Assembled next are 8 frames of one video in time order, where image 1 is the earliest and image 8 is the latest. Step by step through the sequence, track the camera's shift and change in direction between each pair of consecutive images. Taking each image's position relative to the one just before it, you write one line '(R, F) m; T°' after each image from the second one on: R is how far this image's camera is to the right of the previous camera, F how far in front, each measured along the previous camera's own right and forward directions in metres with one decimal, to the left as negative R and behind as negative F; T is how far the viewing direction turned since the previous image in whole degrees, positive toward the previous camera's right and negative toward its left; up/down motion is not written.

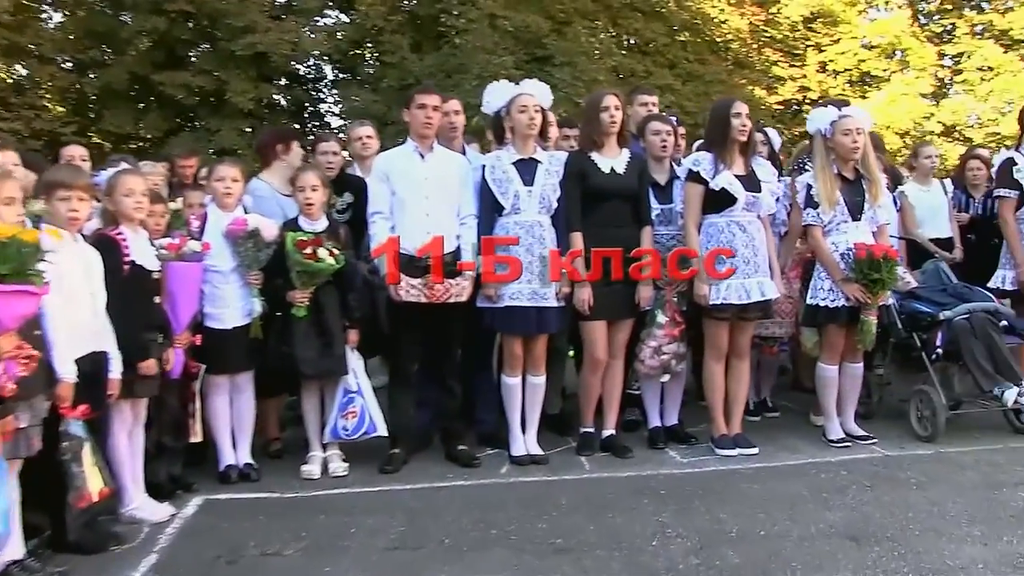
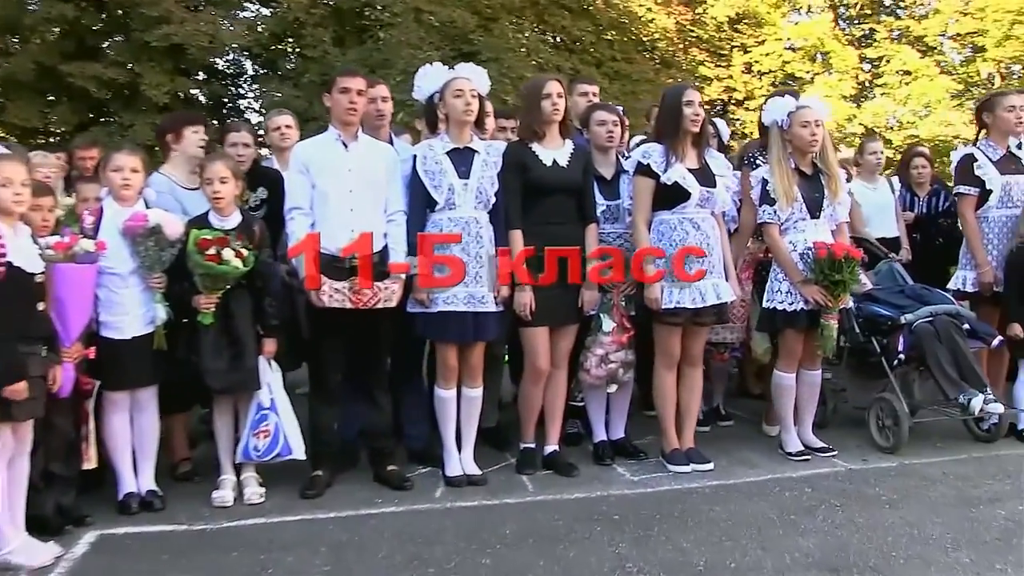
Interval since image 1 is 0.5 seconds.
(-0.1, +0.5) m; +4°
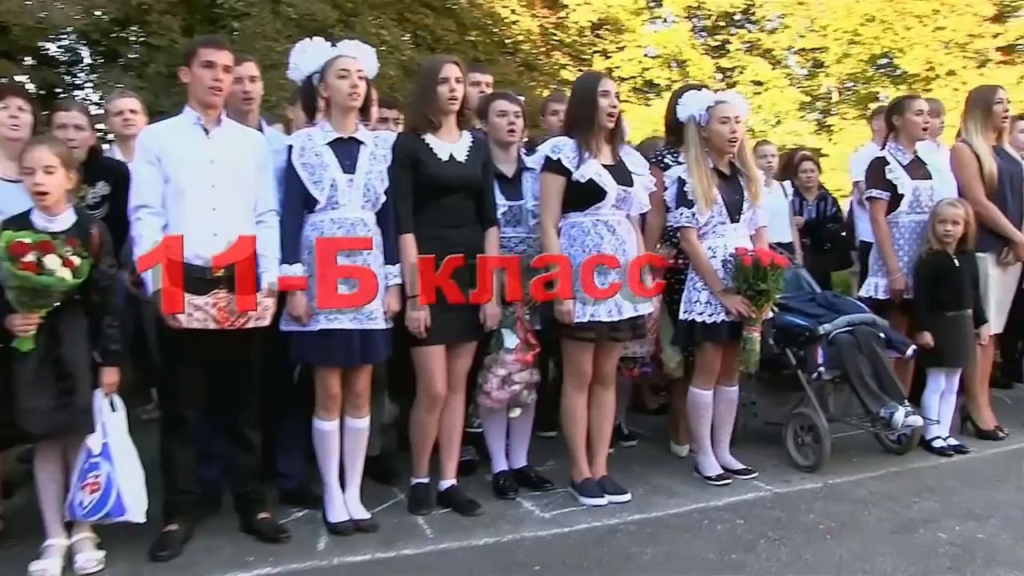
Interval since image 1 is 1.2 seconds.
(-0.2, +0.6) m; +8°
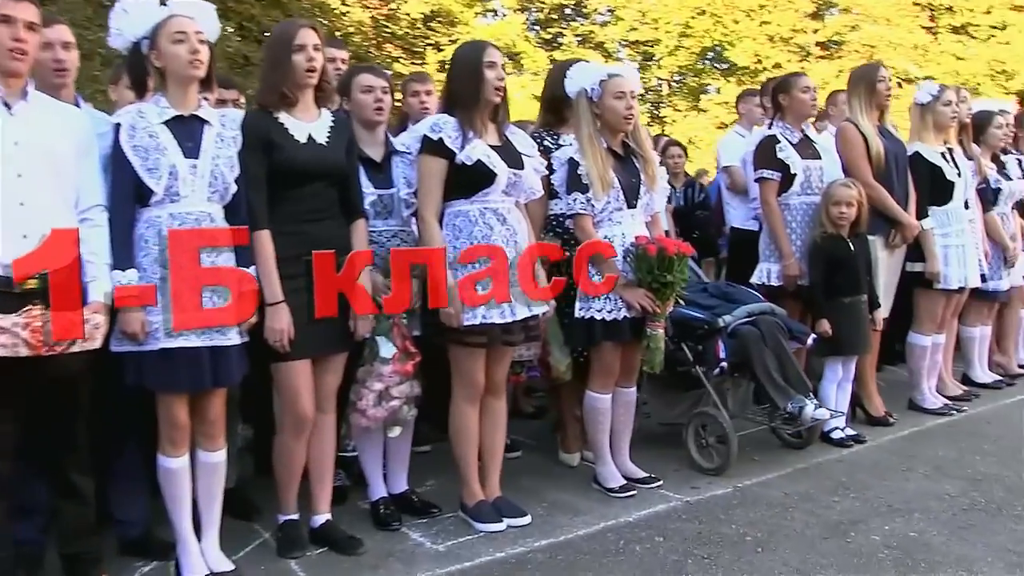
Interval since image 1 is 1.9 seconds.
(-0.2, +0.6) m; +10°
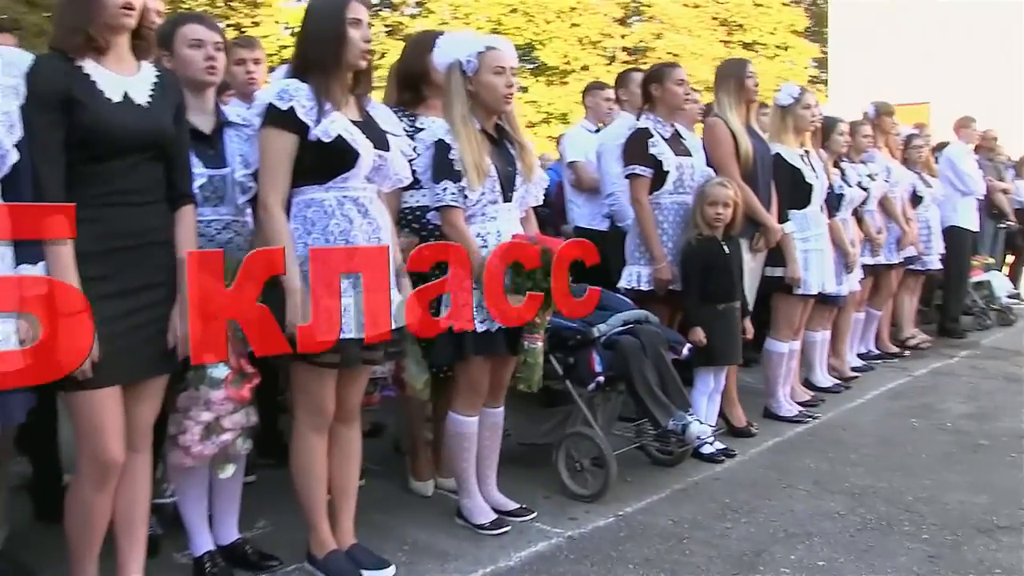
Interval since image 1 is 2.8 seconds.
(-0.2, +0.6) m; +12°
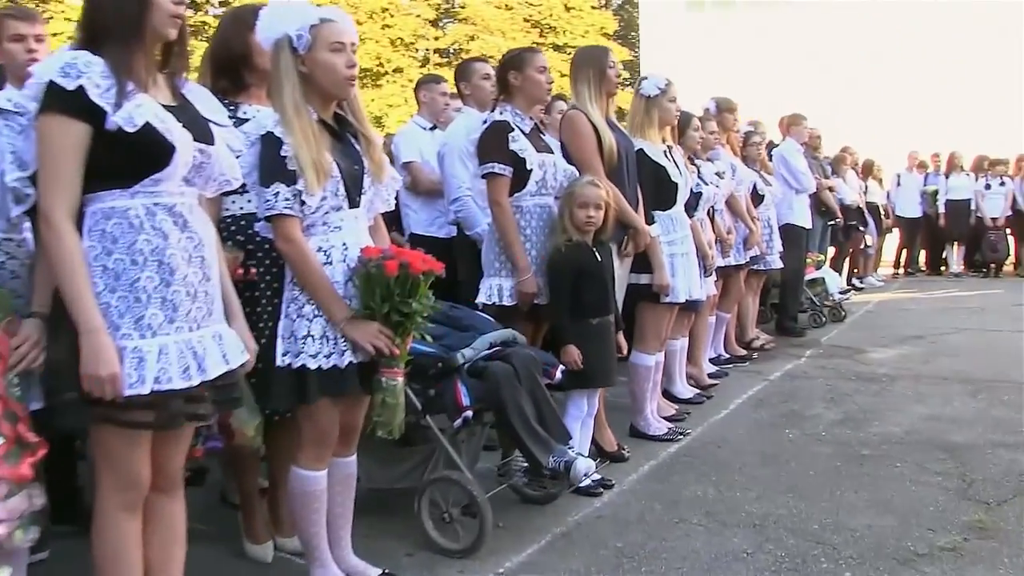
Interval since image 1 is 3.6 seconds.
(-0.1, +0.6) m; +11°
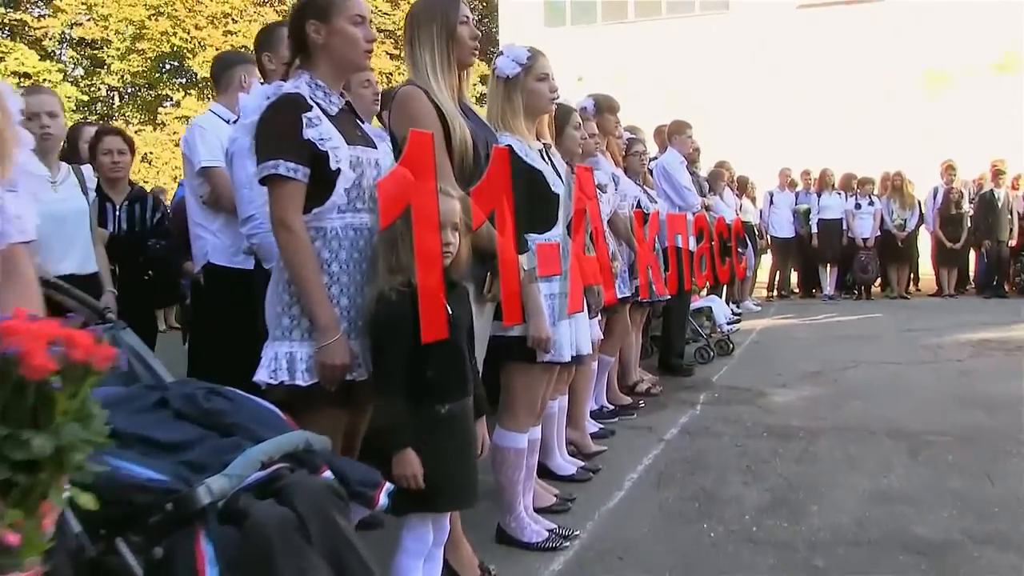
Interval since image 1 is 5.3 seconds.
(+0.1, +1.3) m; +8°
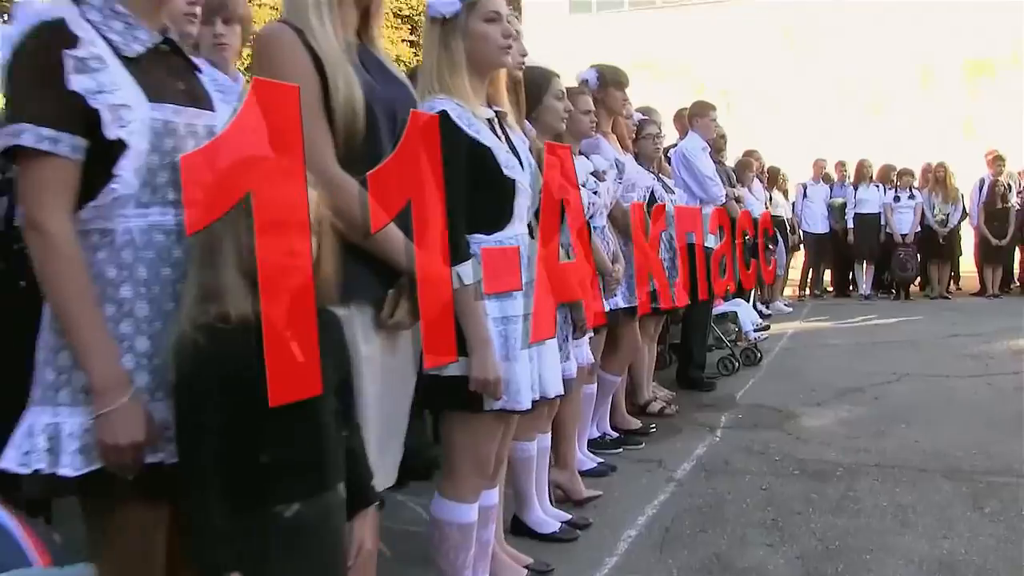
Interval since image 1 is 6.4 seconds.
(+0.2, +0.9) m; -2°
